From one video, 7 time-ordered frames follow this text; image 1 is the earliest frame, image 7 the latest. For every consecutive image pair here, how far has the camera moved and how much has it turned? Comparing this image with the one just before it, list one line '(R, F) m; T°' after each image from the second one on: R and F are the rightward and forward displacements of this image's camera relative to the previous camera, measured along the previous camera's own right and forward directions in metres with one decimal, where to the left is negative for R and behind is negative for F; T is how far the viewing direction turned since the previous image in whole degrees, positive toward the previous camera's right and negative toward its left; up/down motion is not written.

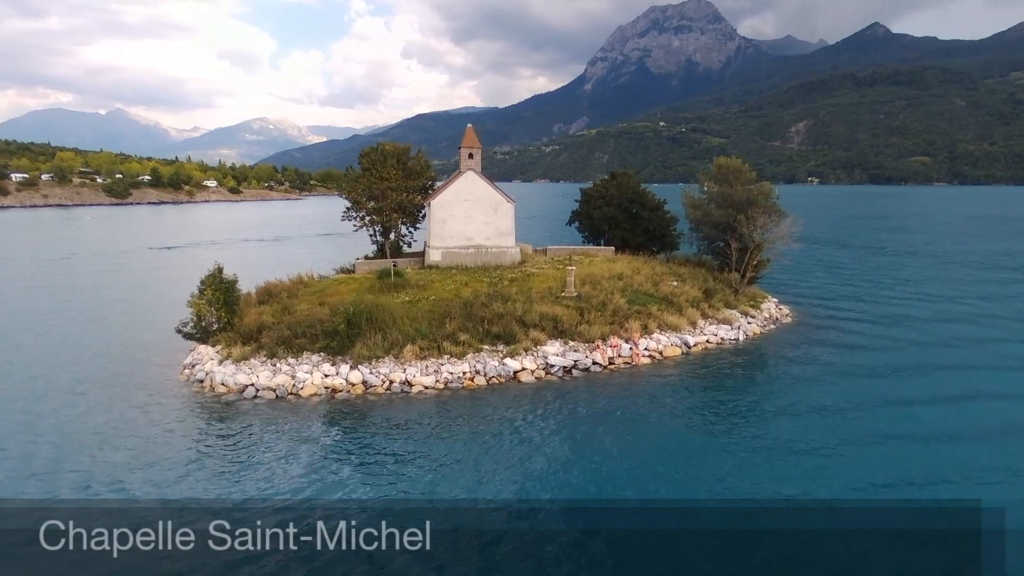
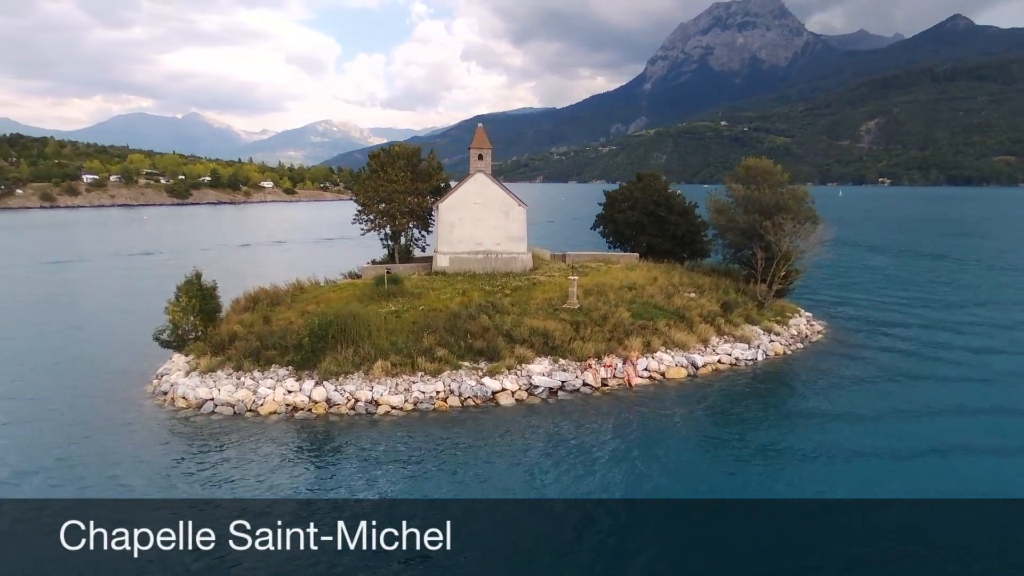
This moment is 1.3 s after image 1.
(+3.3, +2.7) m; -5°
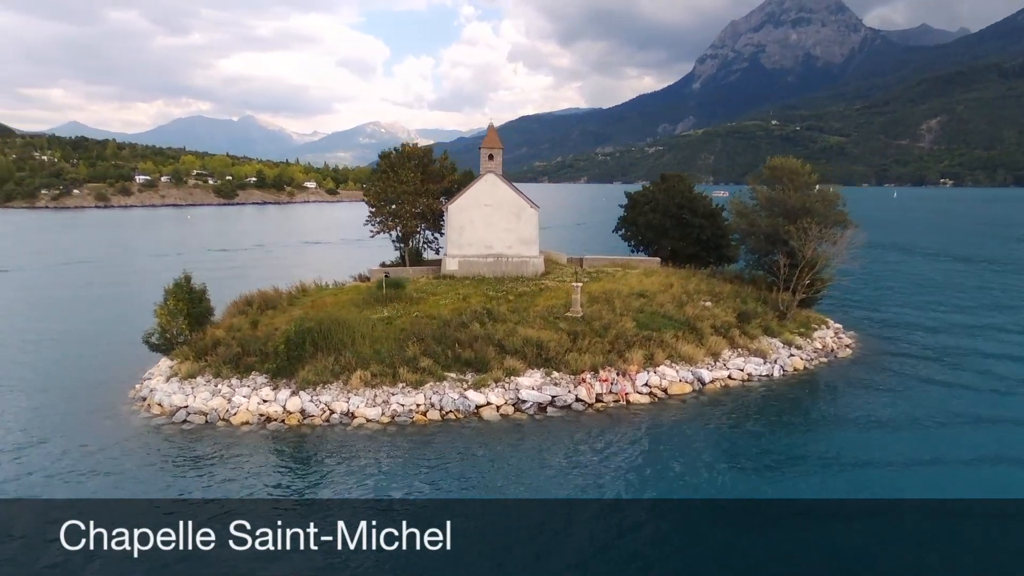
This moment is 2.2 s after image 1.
(+2.4, +1.8) m; -4°
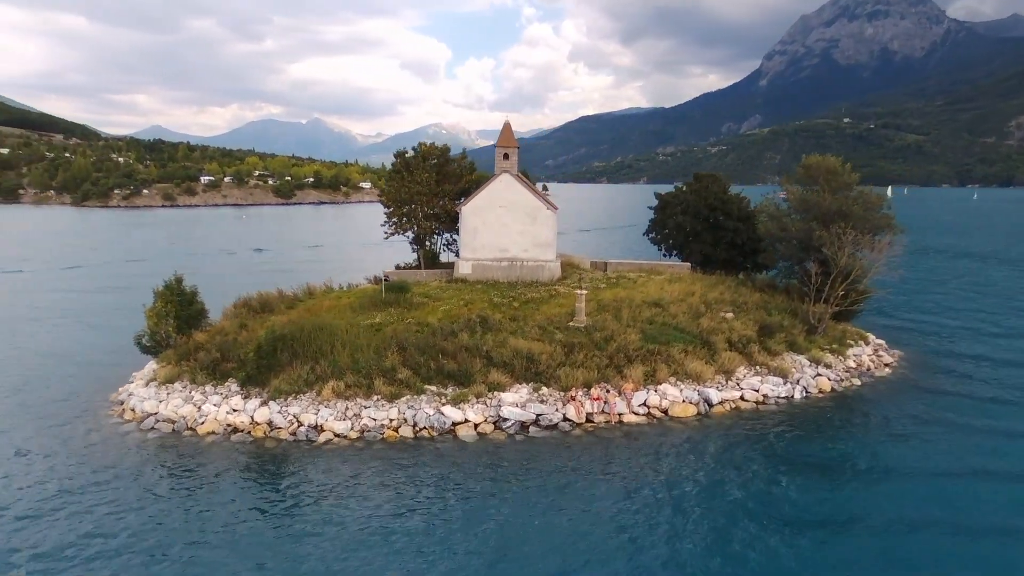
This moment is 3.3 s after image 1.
(+3.0, +2.1) m; -5°
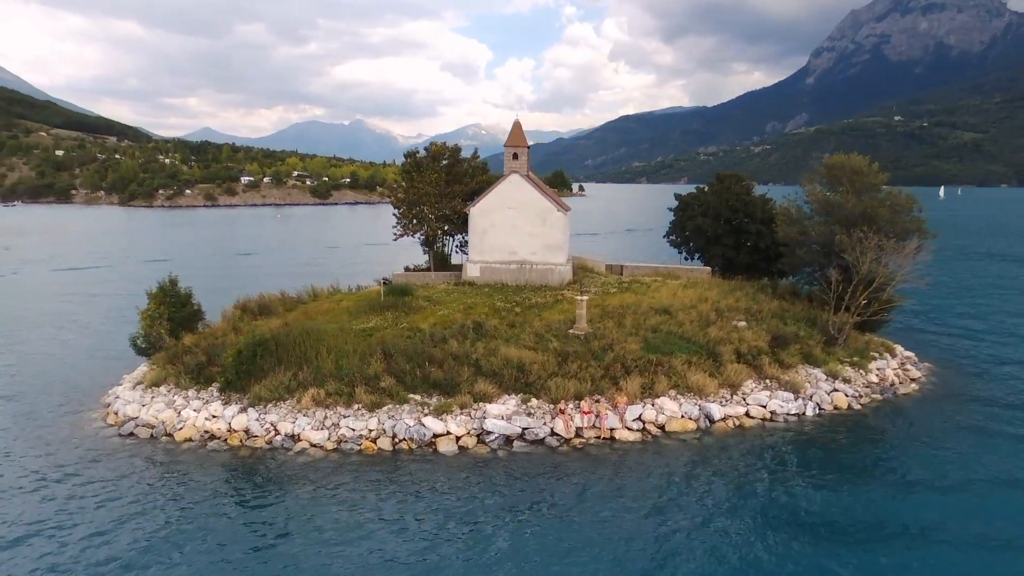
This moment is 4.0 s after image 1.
(+2.0, +1.3) m; -3°
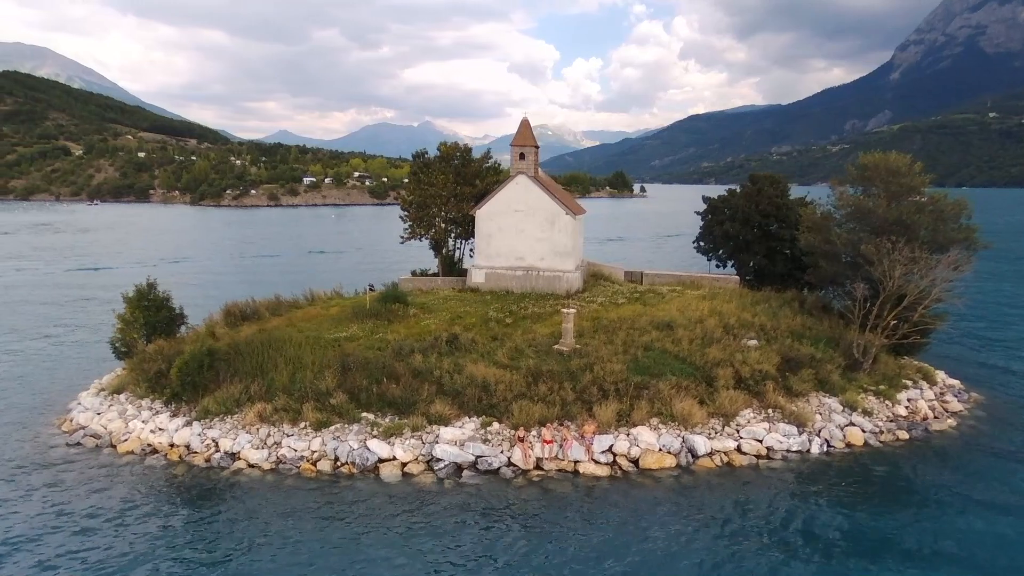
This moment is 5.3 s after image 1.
(+3.7, +2.5) m; -6°
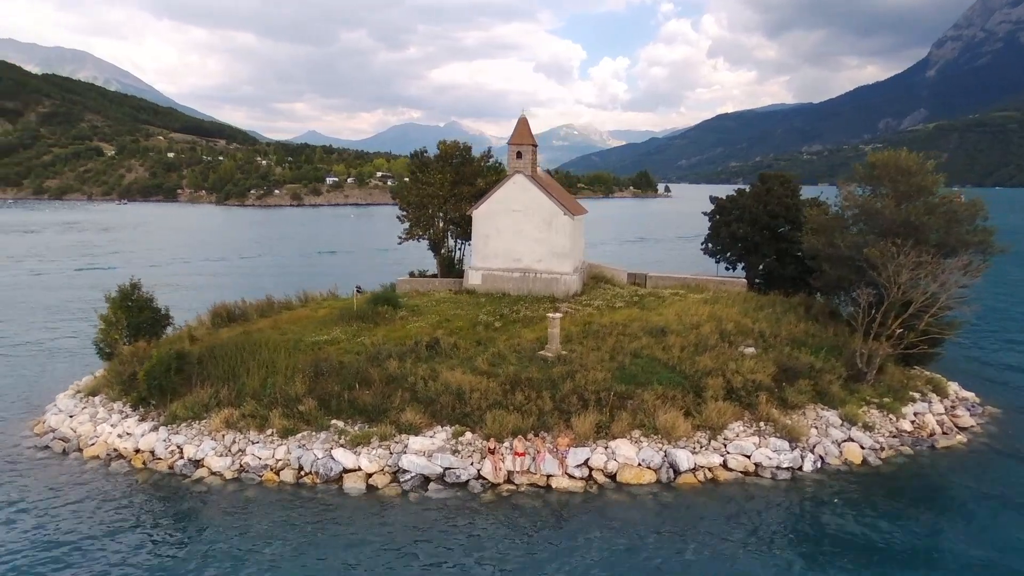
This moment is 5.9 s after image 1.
(+1.8, +1.1) m; -2°
